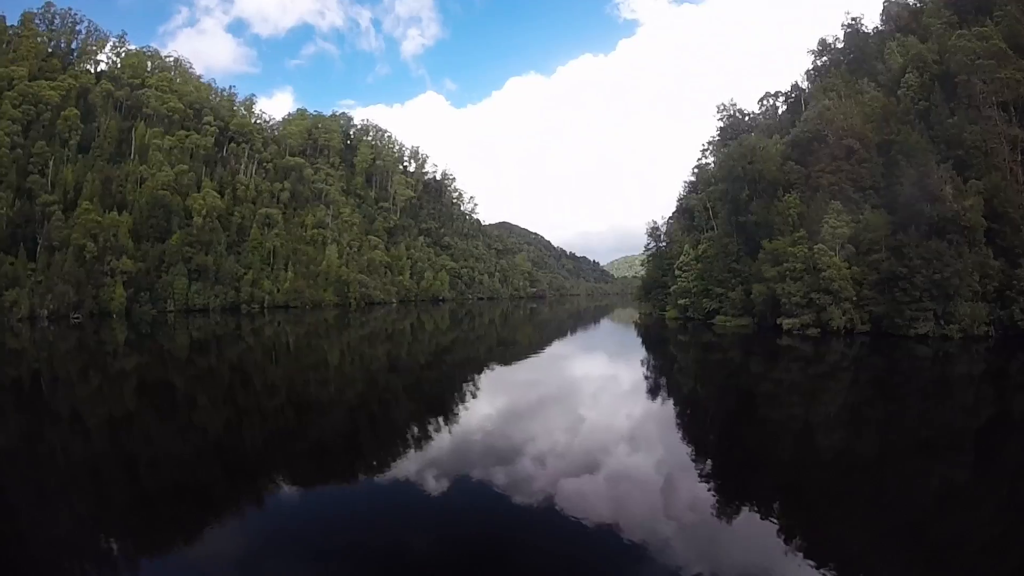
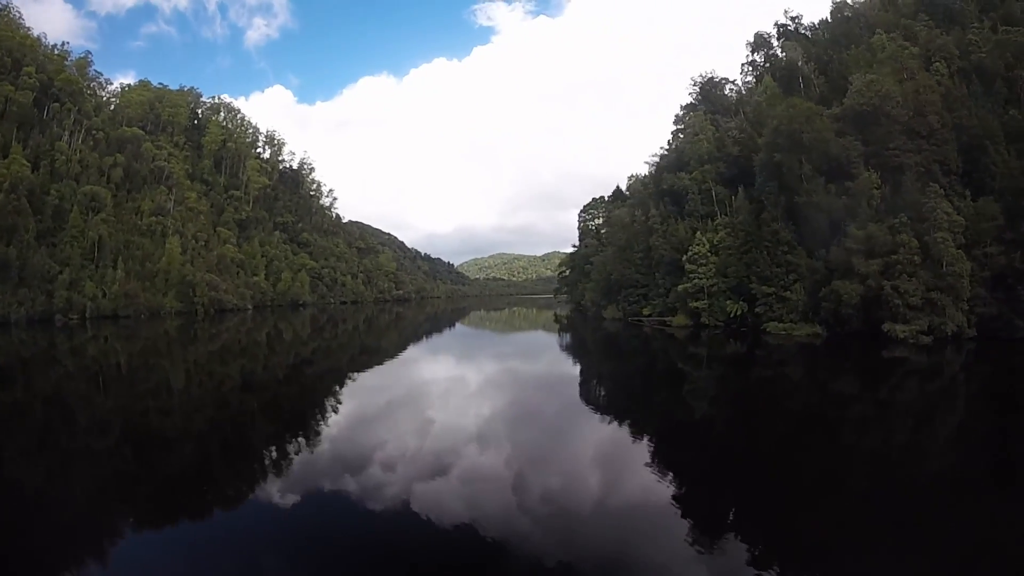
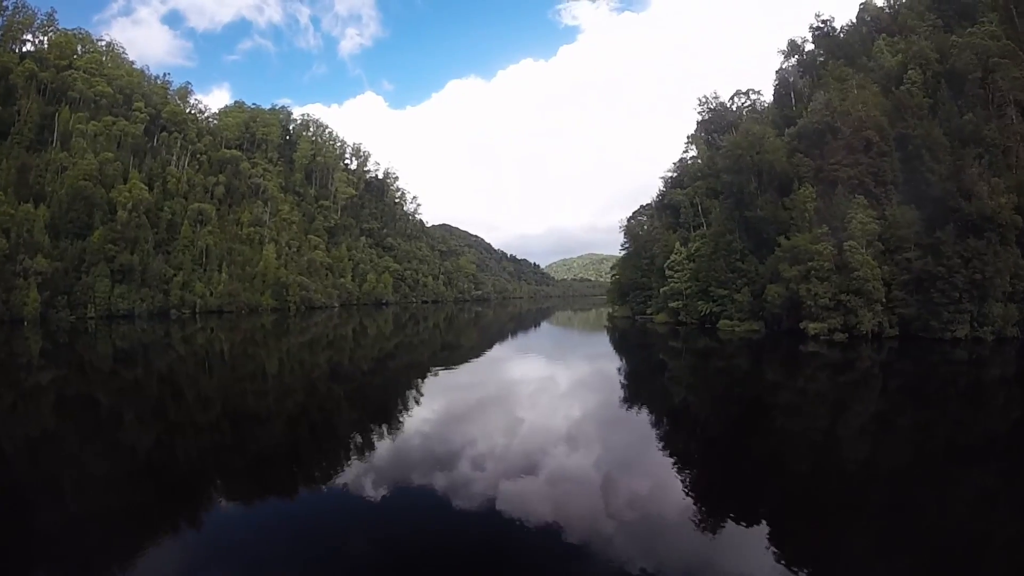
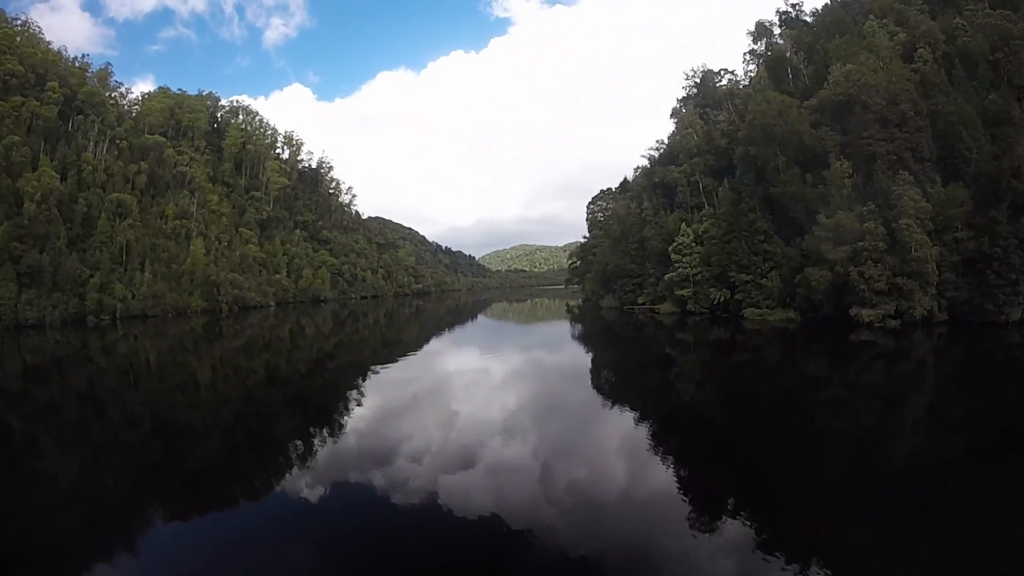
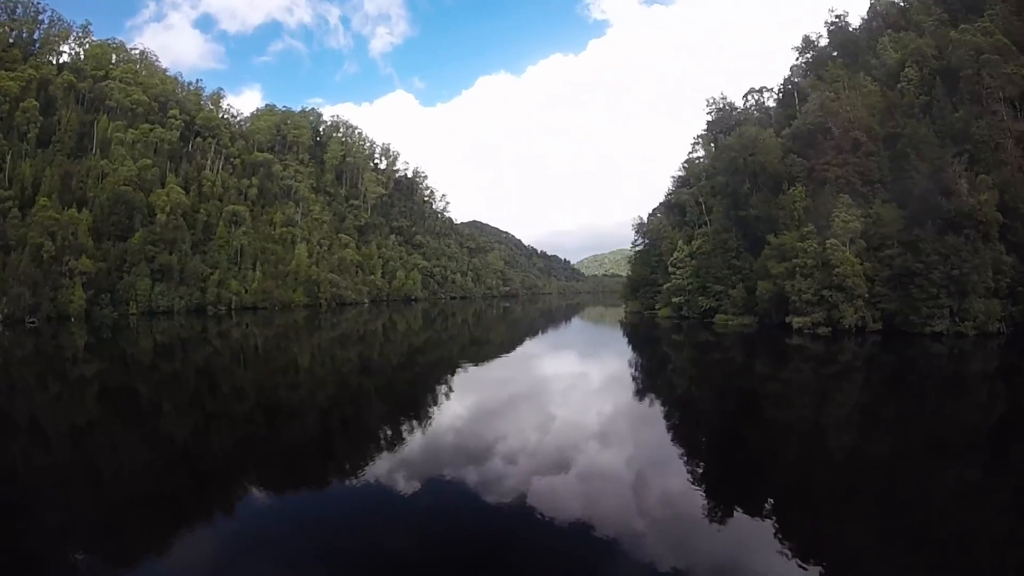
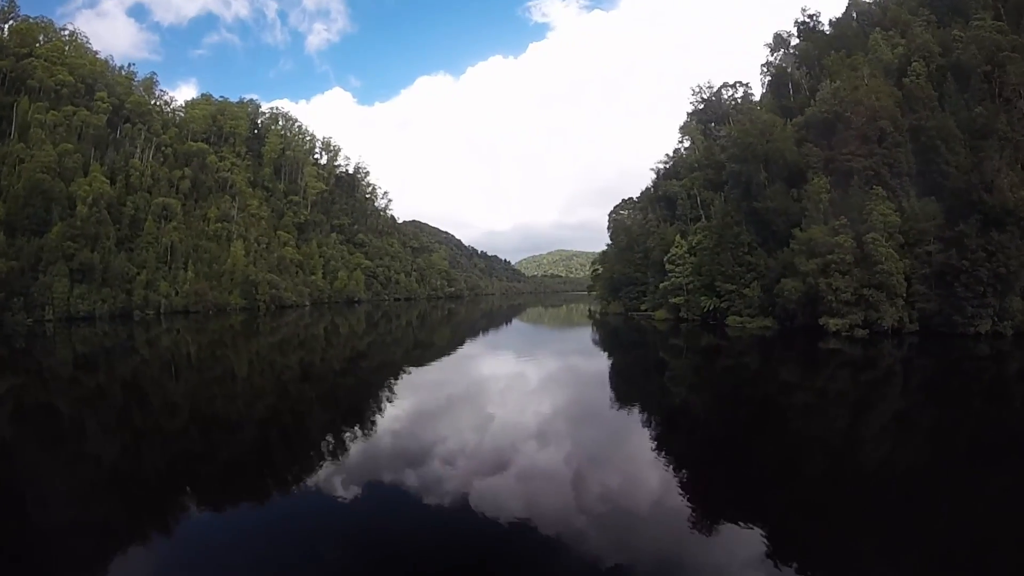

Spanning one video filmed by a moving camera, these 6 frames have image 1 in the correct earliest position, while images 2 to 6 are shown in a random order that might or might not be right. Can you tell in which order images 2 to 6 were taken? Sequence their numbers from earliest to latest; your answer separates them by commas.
5, 3, 6, 4, 2
